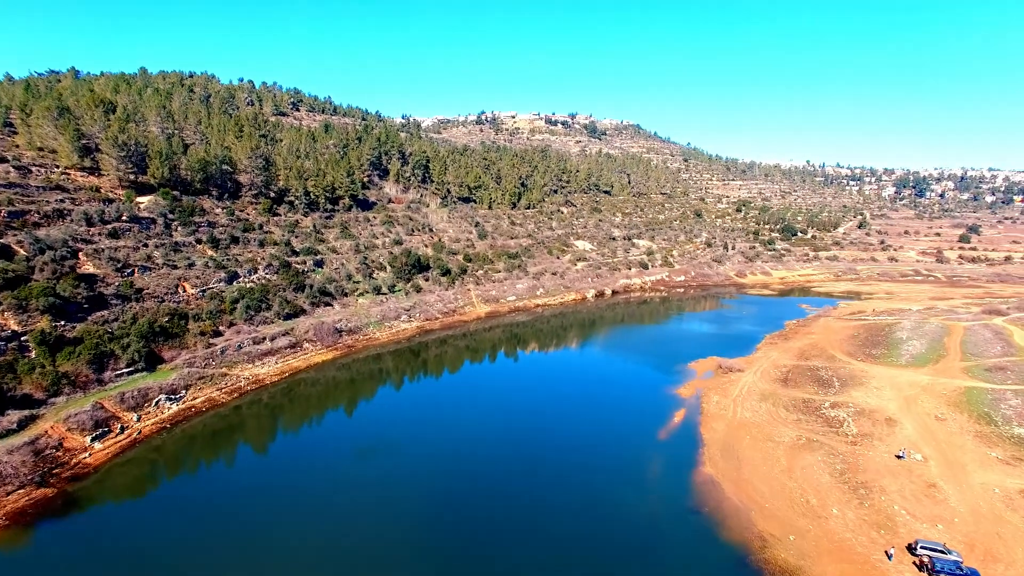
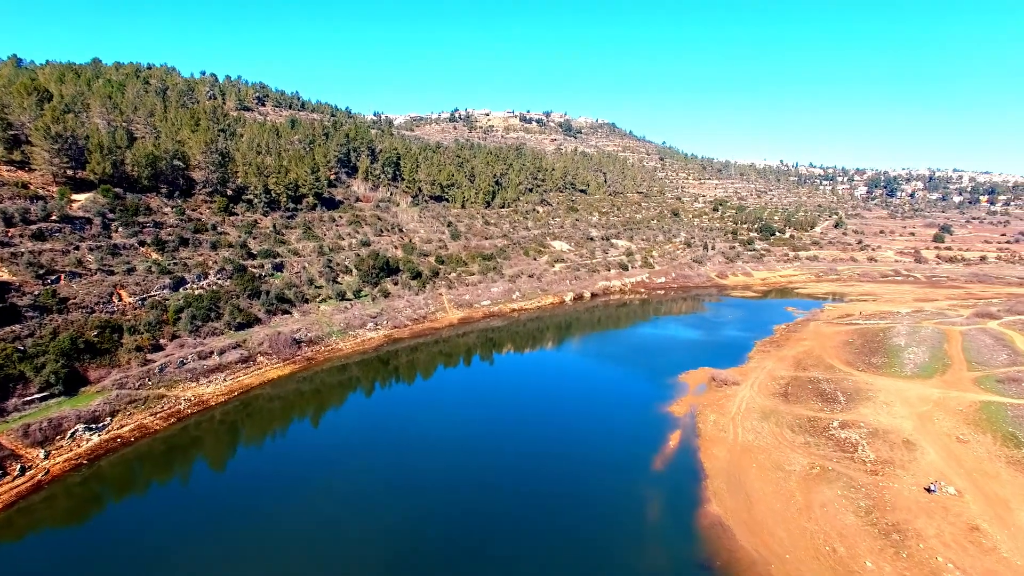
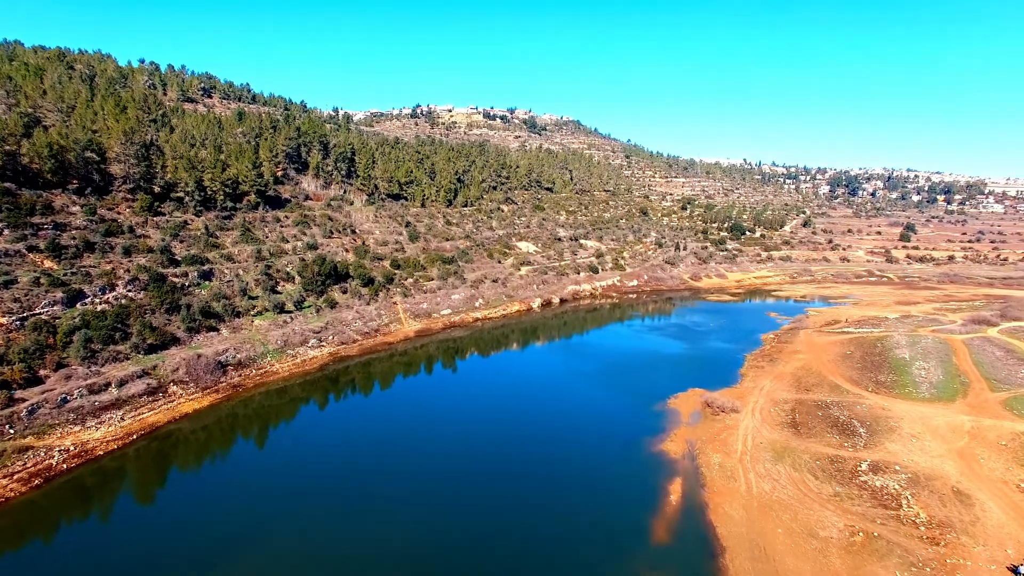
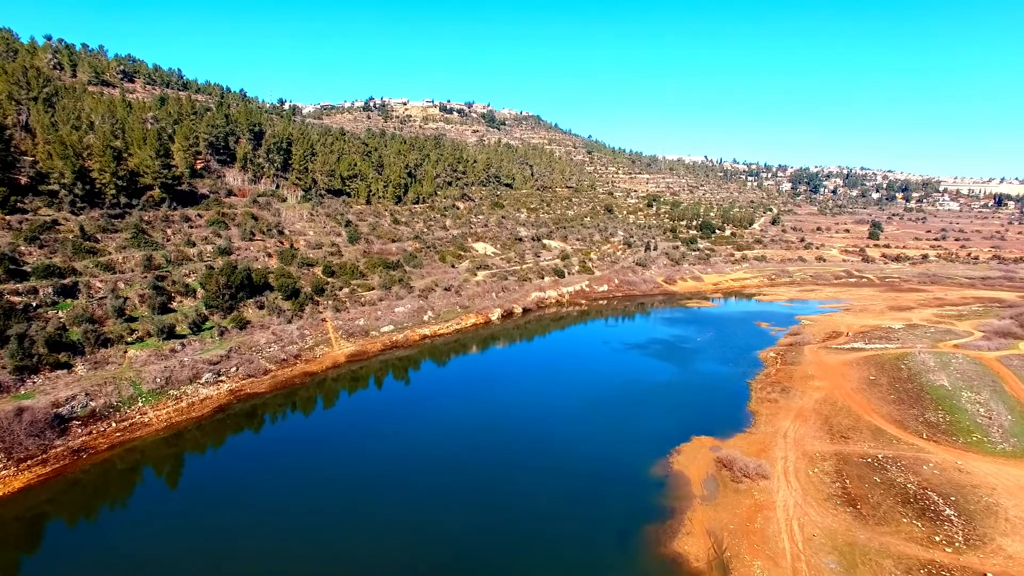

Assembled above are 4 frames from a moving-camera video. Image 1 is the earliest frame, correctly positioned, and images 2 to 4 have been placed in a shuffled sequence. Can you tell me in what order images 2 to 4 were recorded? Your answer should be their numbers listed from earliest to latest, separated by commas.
2, 3, 4
